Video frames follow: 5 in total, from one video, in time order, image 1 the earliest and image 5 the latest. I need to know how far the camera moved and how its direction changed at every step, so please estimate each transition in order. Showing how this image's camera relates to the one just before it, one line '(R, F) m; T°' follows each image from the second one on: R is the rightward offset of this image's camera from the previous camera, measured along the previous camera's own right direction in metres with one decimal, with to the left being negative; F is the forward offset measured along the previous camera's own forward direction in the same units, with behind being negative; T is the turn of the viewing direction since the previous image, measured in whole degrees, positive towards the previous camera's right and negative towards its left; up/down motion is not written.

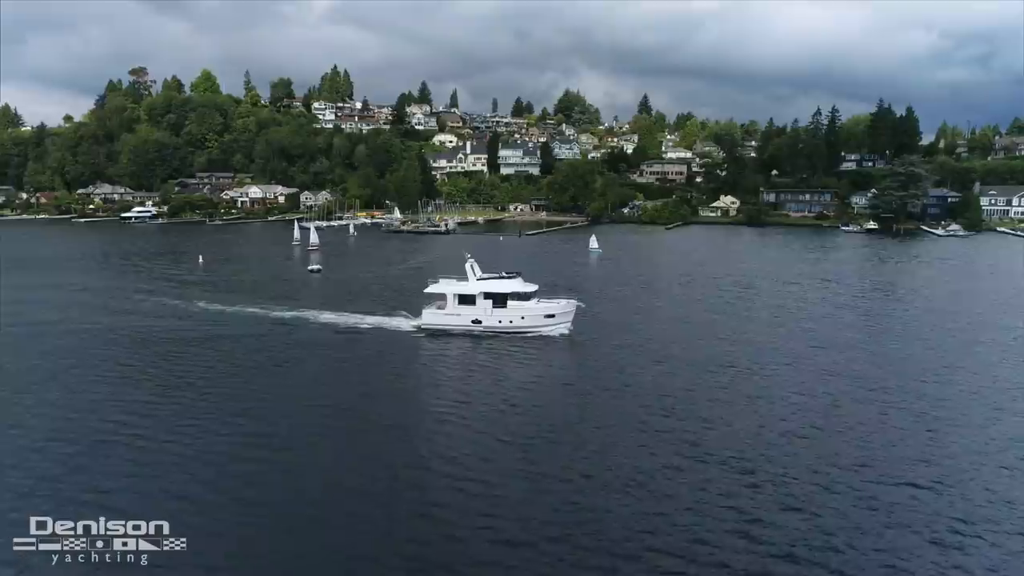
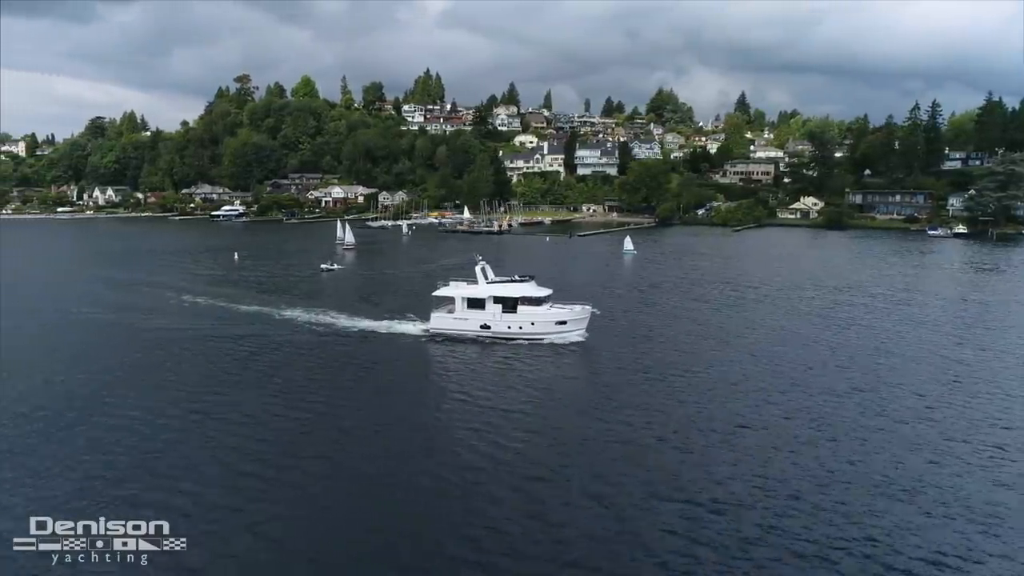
(+2.6, +1.8) m; -7°
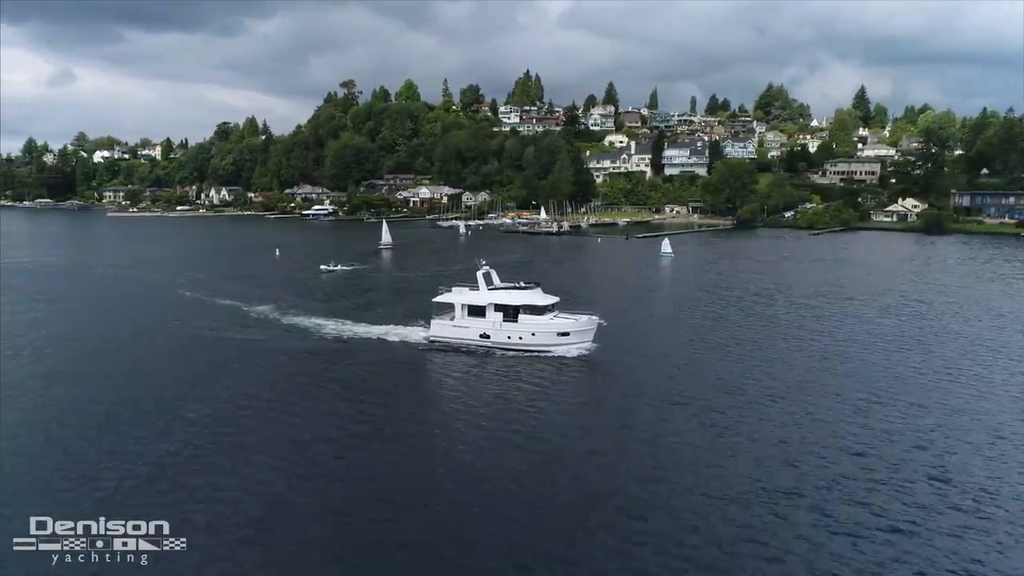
(+3.0, +2.1) m; -7°
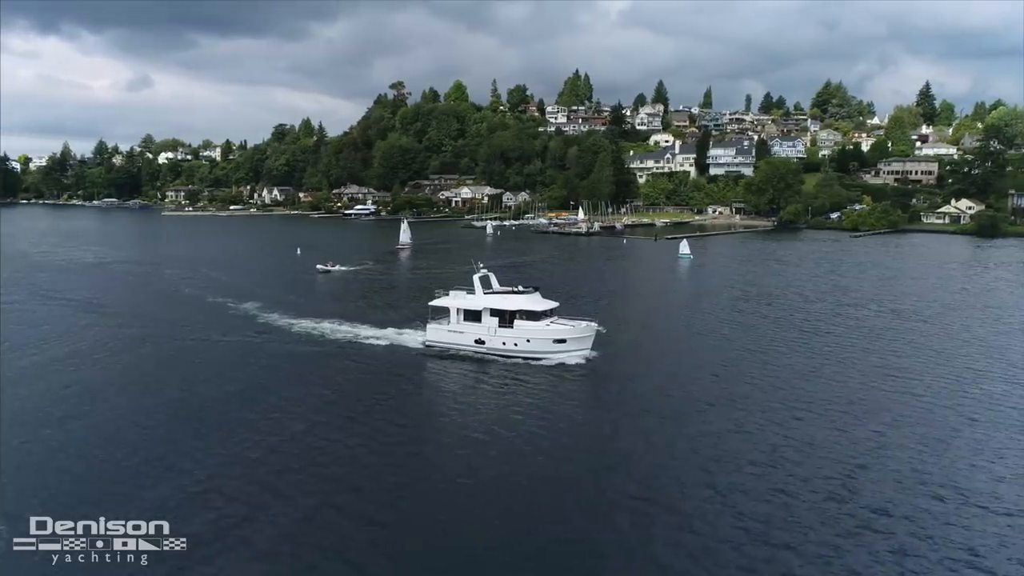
(+1.6, +1.0) m; -4°
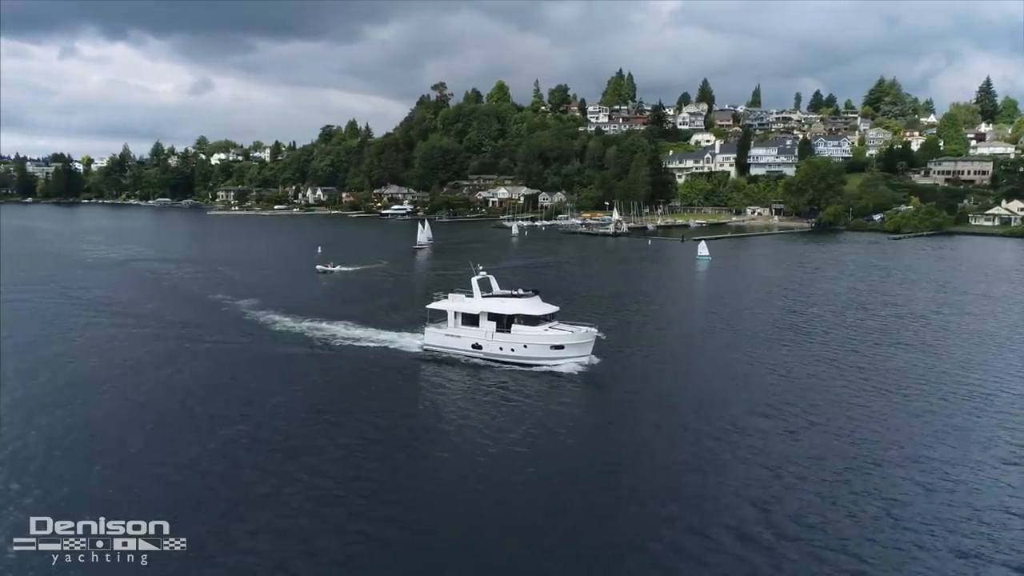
(+1.3, +0.9) m; -3°
